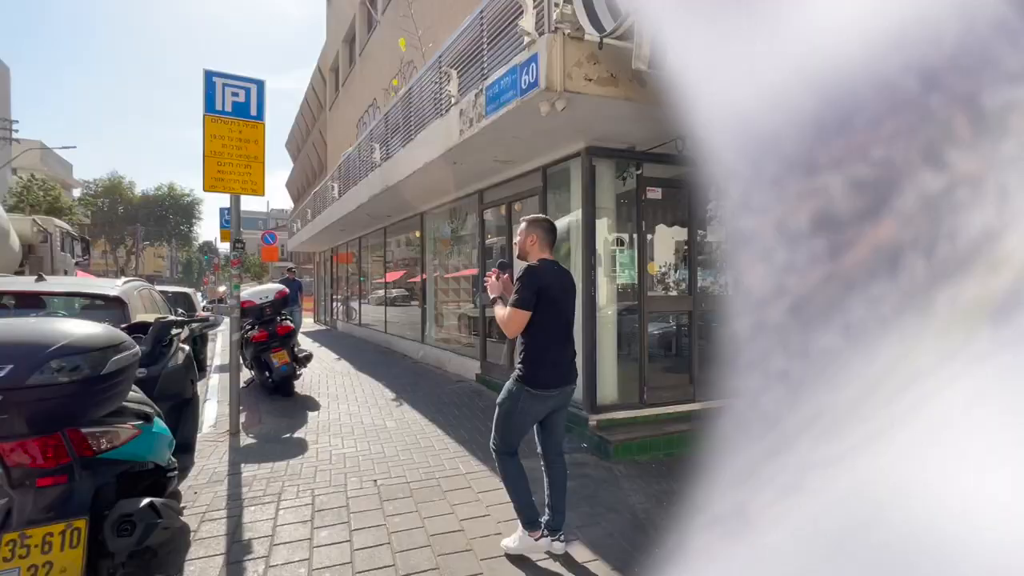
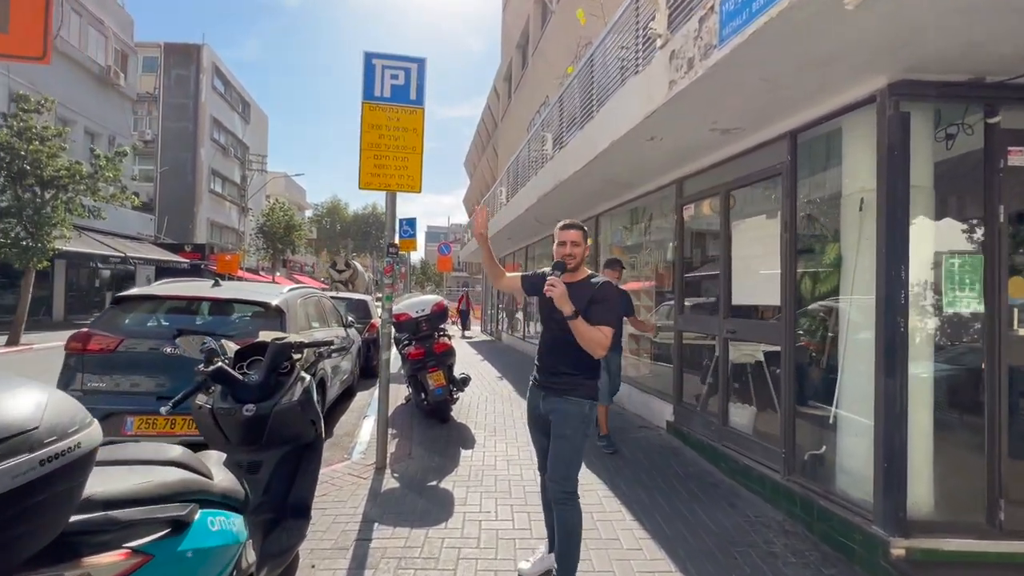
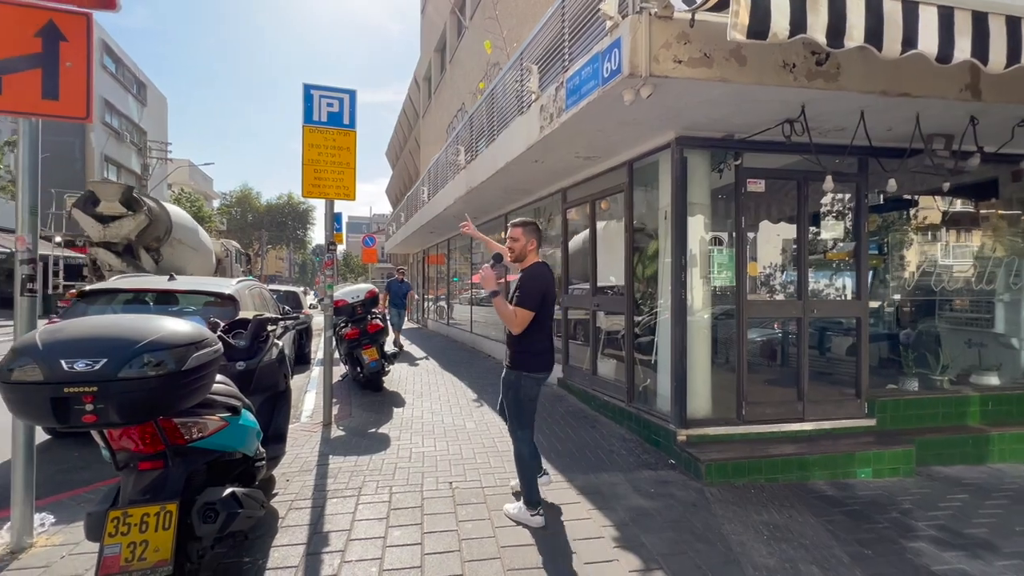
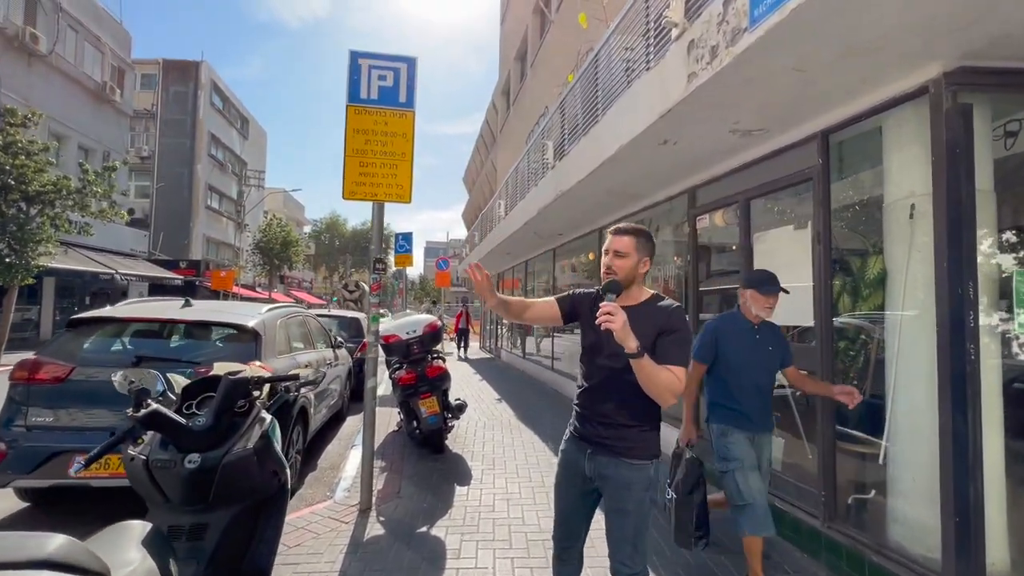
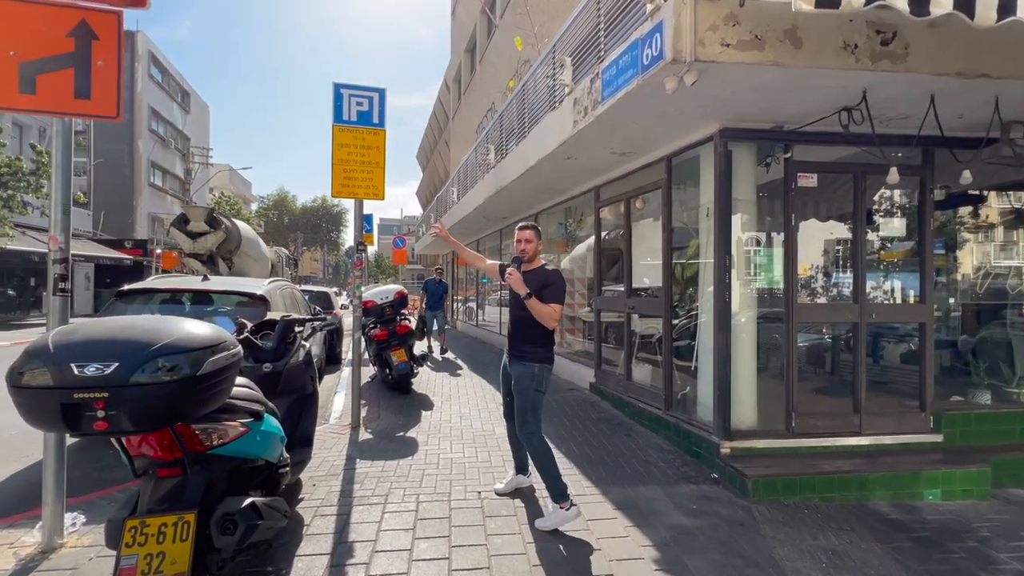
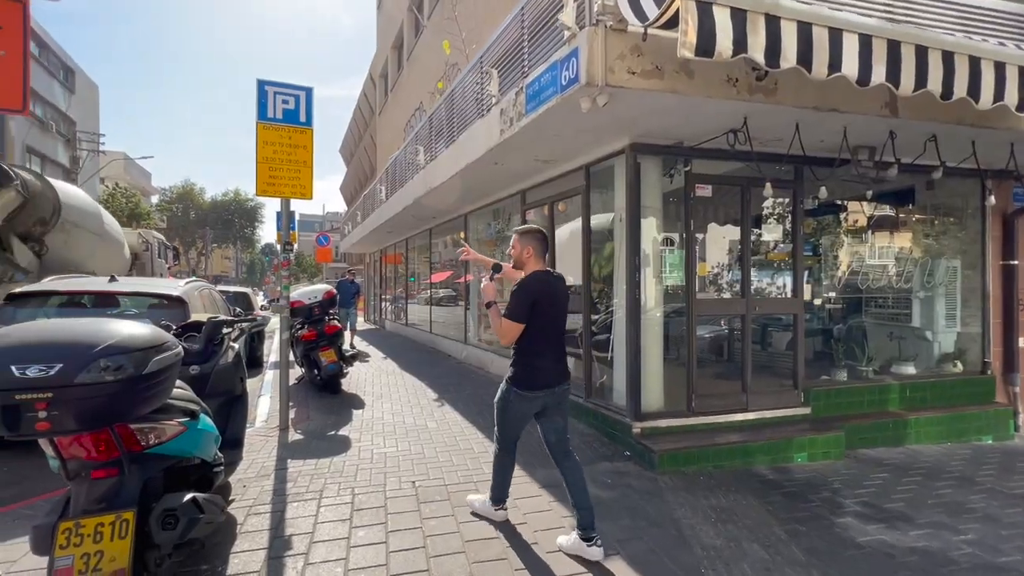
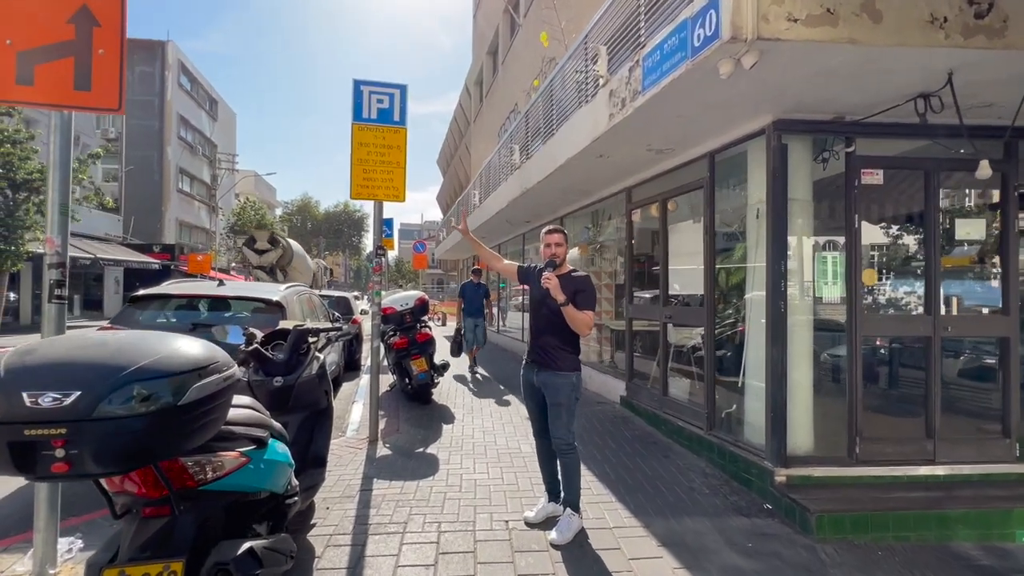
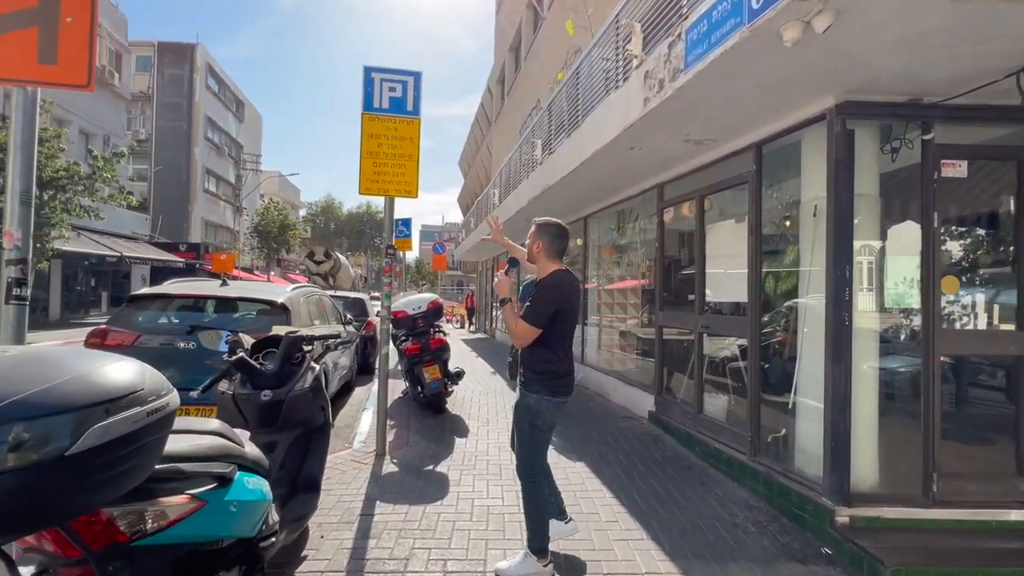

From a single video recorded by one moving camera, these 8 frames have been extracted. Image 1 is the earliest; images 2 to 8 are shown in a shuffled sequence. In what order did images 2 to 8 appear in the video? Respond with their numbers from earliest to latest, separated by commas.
6, 3, 5, 7, 8, 2, 4
